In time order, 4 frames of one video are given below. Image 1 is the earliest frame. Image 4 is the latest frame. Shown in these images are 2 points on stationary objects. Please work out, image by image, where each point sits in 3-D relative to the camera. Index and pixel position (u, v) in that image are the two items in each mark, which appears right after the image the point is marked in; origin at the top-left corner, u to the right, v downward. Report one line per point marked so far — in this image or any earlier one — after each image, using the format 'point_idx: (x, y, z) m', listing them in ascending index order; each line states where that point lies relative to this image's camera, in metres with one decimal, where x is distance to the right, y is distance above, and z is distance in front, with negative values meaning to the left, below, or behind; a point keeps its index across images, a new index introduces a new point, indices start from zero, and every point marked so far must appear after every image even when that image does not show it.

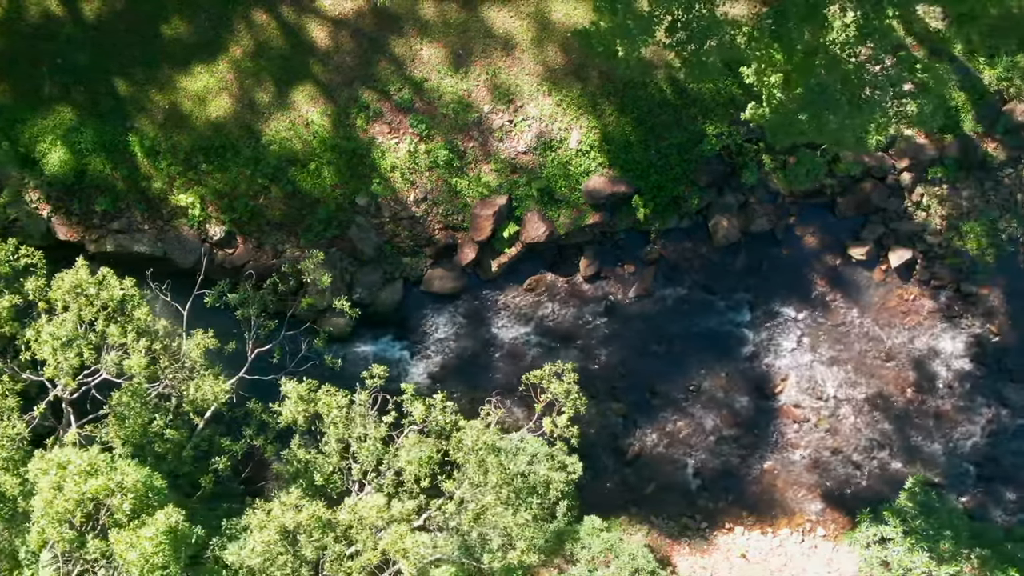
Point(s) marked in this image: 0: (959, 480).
0: (+5.3, -2.3, +12.8) m
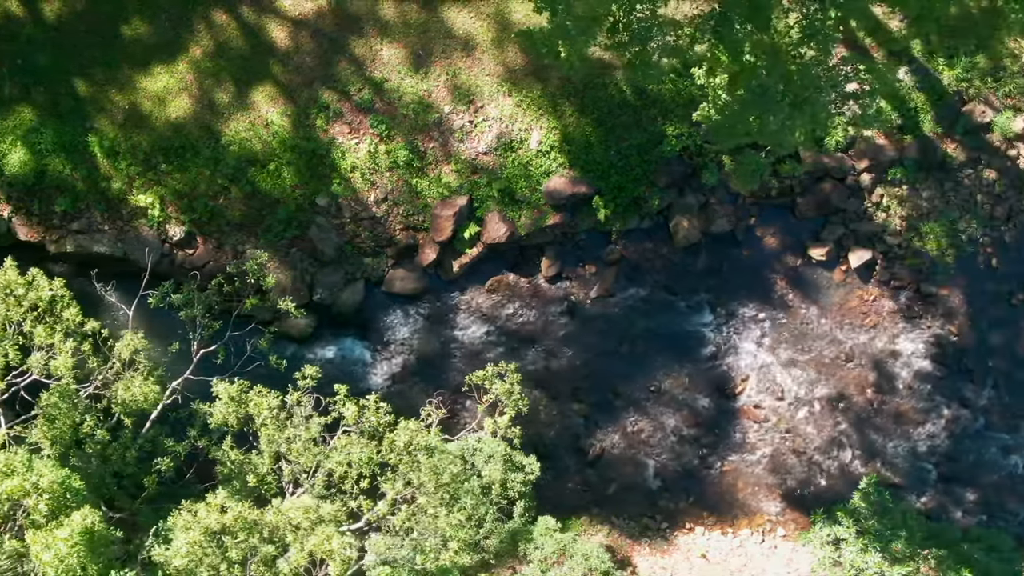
0: (+4.8, -2.3, +12.8) m
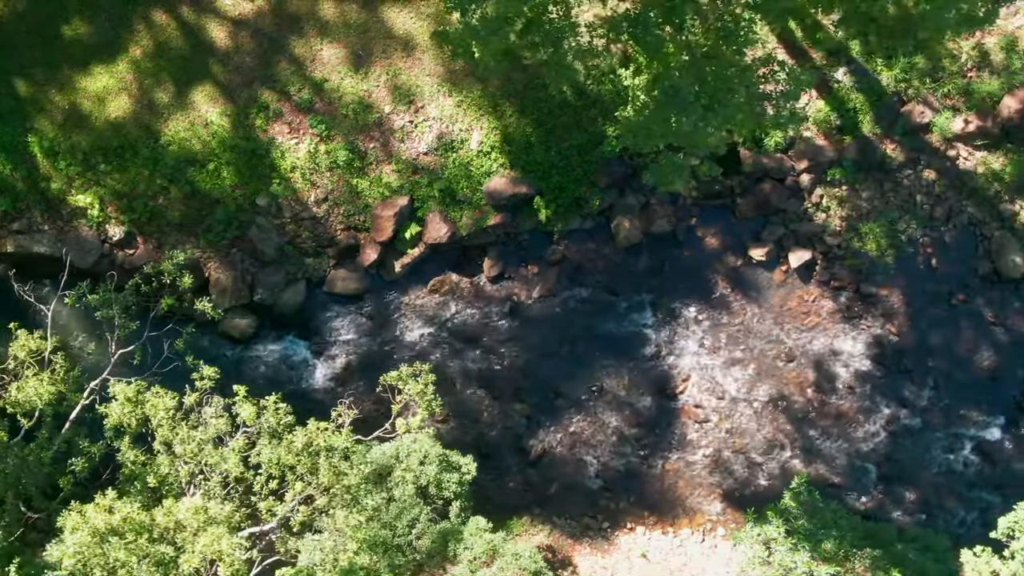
0: (+4.1, -2.3, +12.9) m
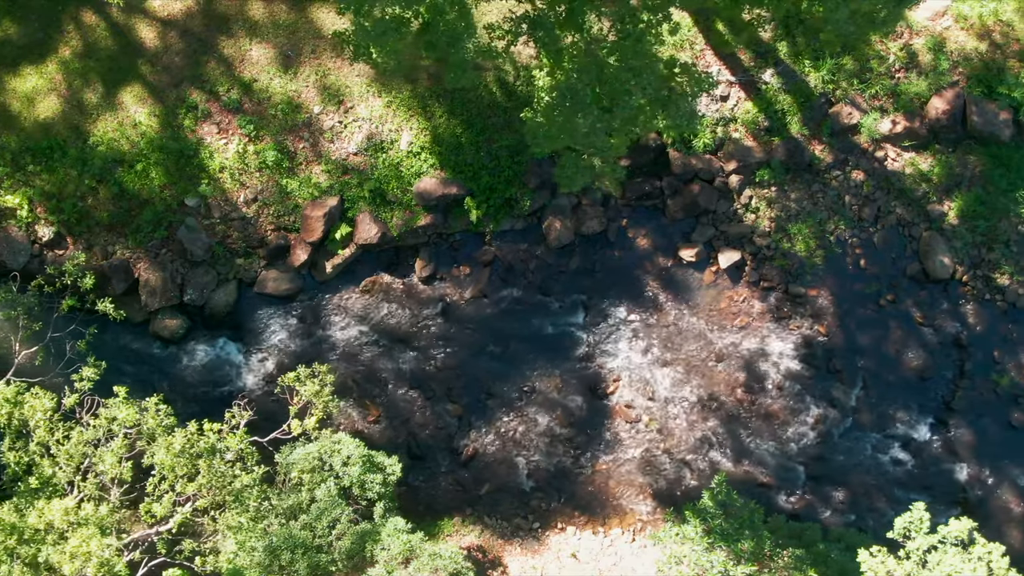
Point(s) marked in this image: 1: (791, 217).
0: (+3.3, -2.3, +12.9) m
1: (+3.3, +0.8, +12.9) m
